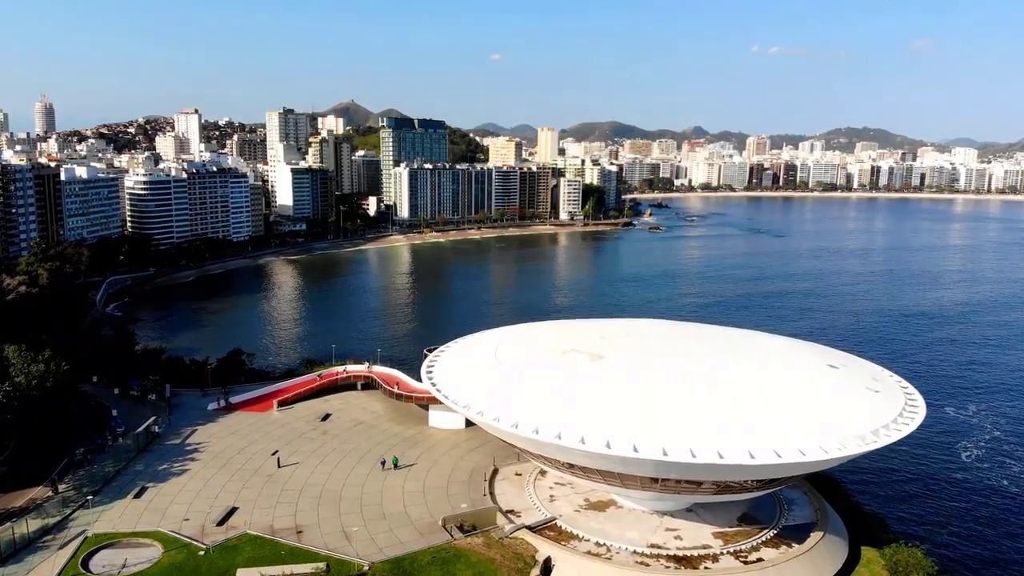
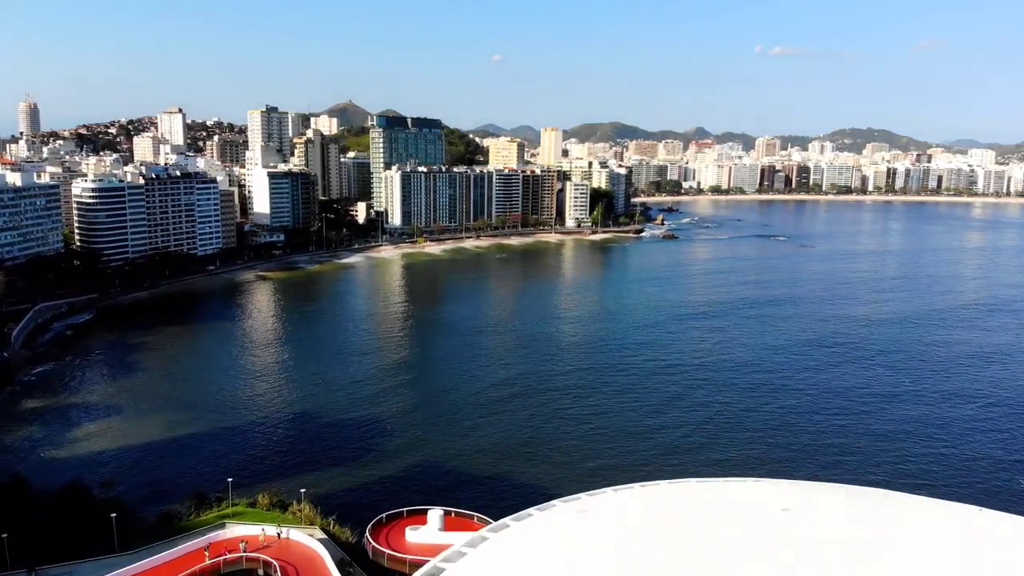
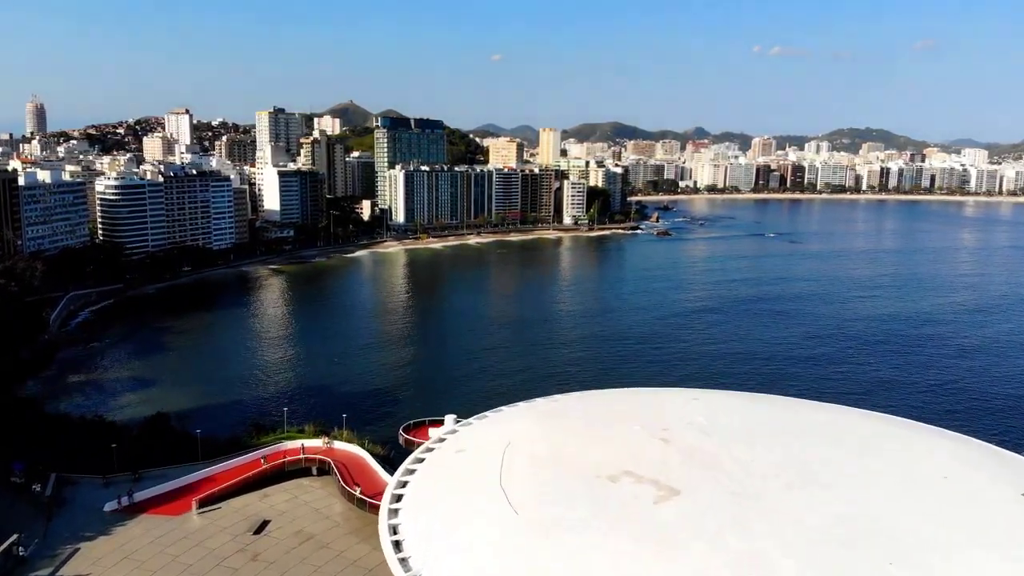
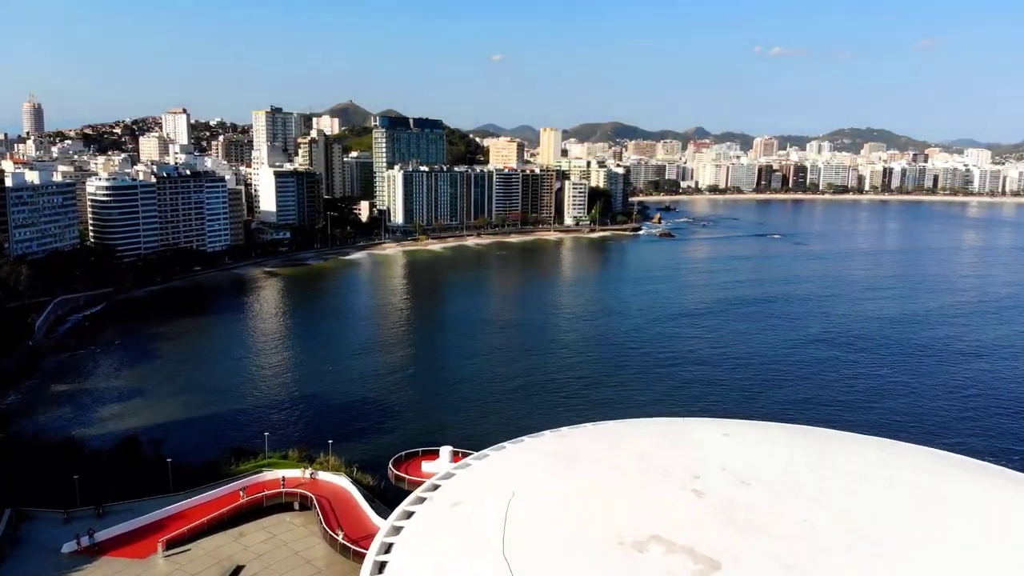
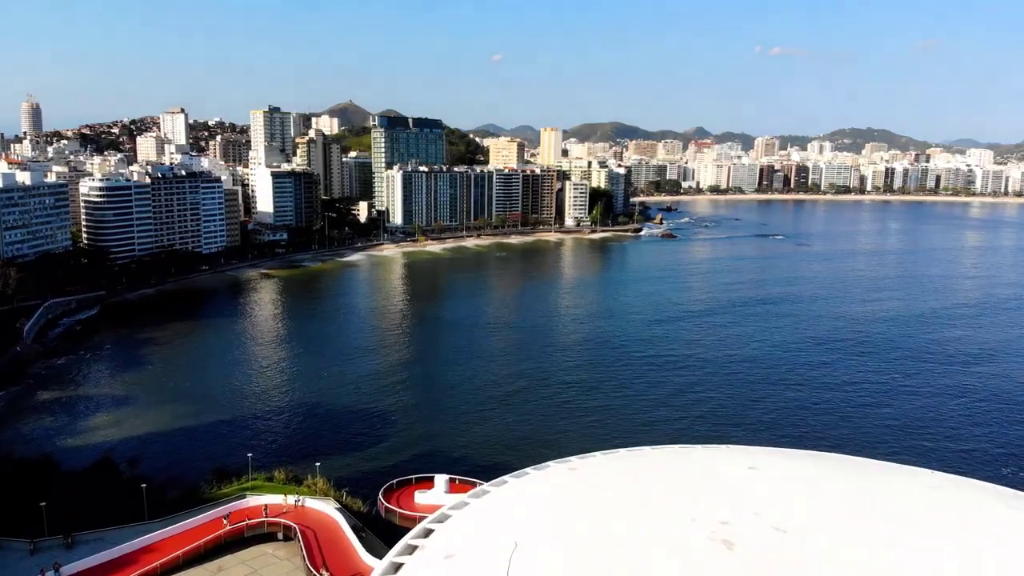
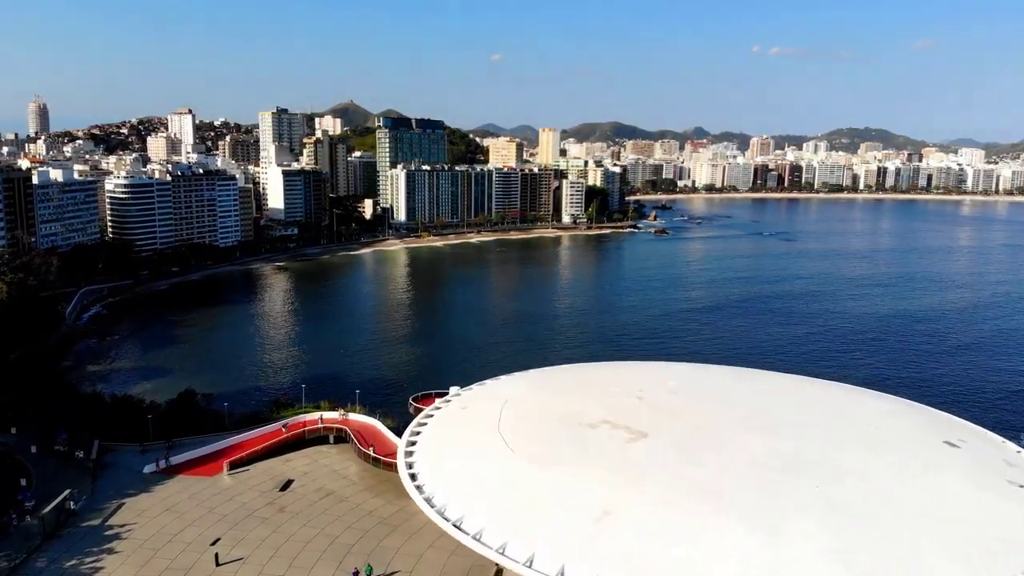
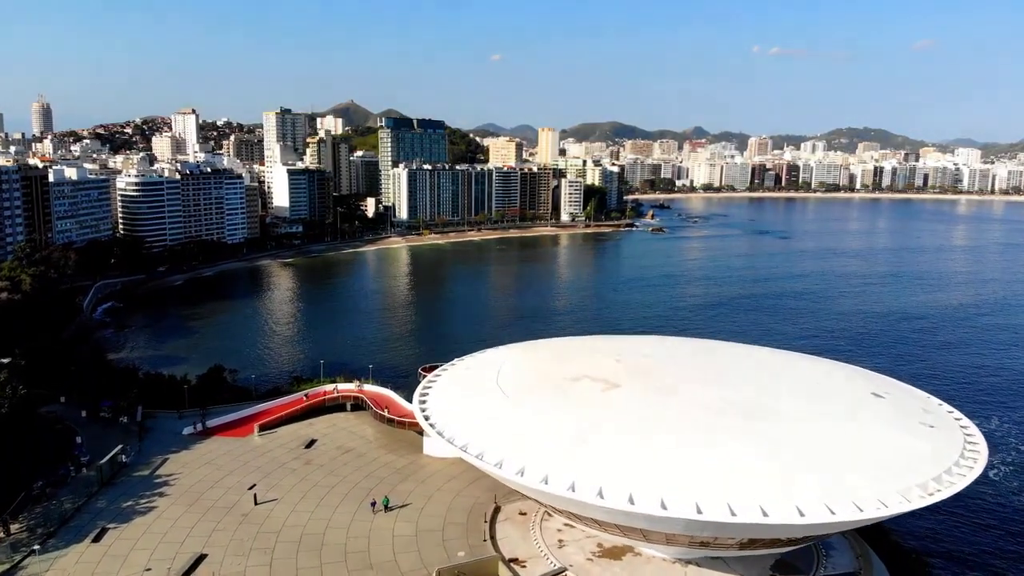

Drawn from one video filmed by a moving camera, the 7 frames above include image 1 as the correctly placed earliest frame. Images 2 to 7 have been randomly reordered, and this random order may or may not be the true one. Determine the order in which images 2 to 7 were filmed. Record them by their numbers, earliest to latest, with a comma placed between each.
7, 6, 3, 4, 5, 2
